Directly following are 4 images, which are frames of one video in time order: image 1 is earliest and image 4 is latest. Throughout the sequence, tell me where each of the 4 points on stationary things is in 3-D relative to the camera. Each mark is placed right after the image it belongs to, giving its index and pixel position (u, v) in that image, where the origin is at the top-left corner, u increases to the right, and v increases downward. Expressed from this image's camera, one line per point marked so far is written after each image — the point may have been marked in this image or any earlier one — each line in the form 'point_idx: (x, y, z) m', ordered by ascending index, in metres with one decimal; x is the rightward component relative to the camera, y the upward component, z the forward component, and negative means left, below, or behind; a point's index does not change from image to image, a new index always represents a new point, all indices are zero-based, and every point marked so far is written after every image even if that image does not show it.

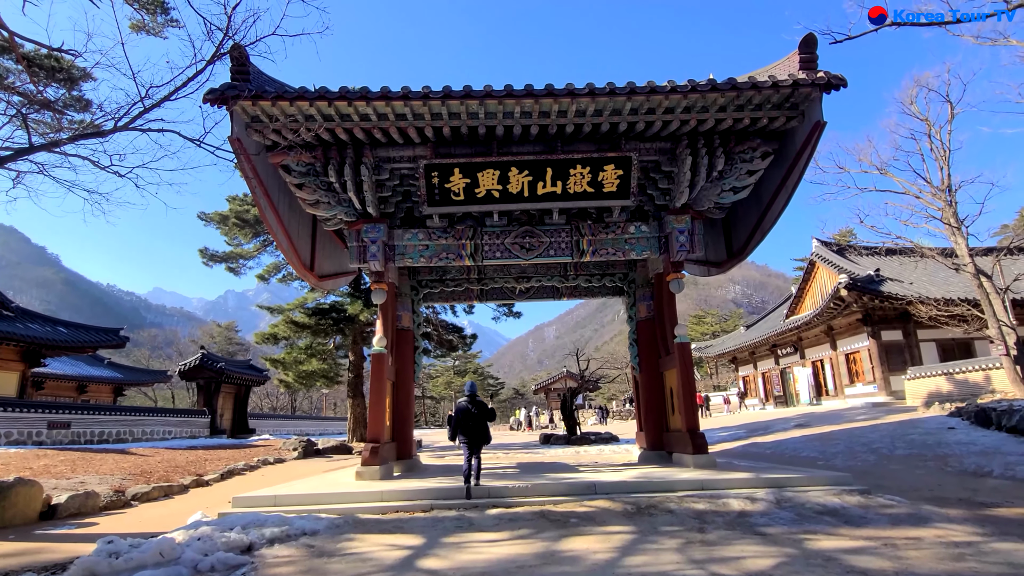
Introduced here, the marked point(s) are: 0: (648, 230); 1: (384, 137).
0: (+1.8, +0.8, +7.8) m
1: (-1.6, +1.9, +7.0) m
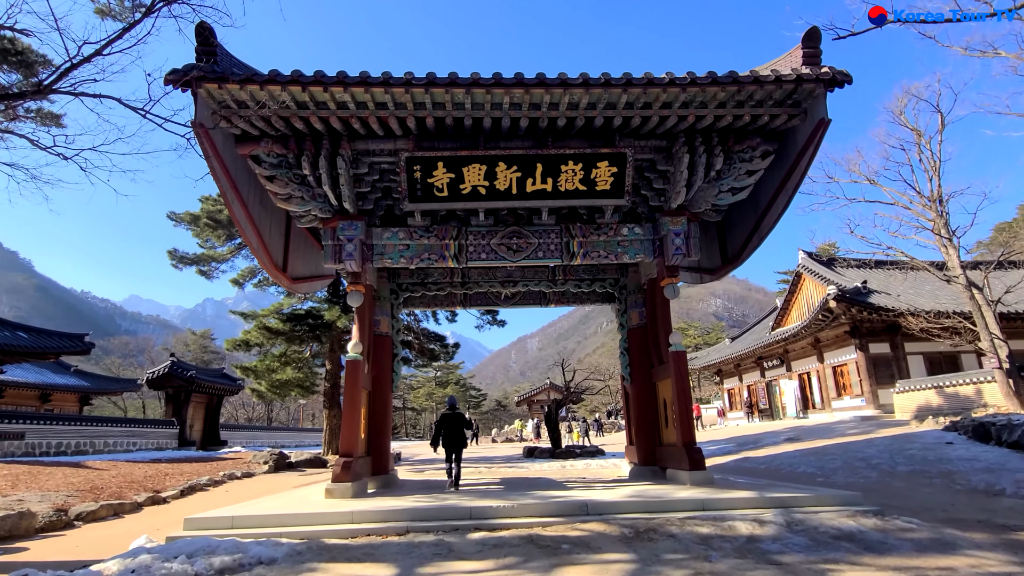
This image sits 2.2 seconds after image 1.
0: (+1.7, +0.7, +7.4) m
1: (-1.7, +1.8, +6.6) m
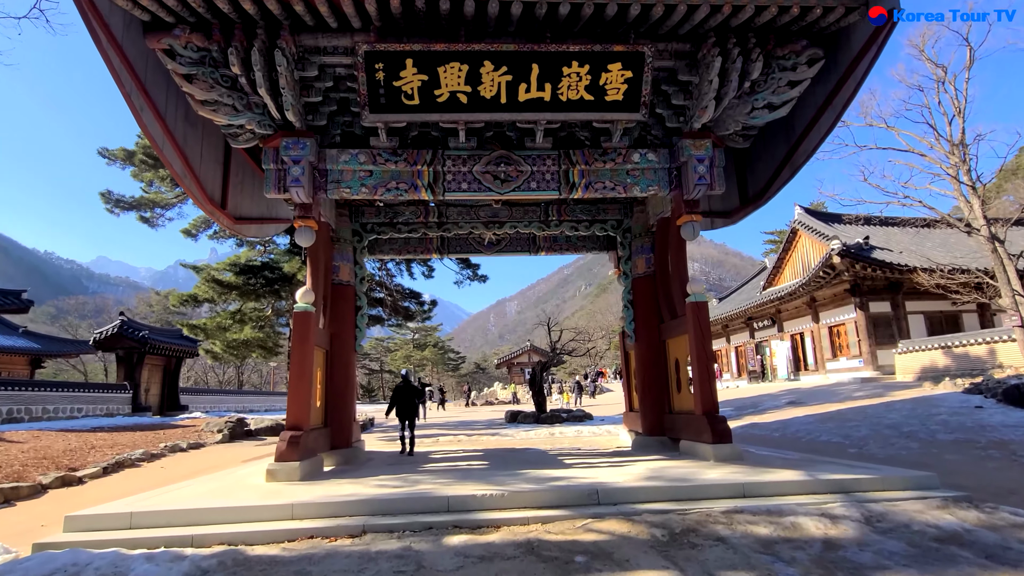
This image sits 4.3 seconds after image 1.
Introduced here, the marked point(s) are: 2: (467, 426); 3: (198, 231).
0: (+1.5, +1.4, +6.1) m
1: (-1.8, +2.4, +5.1) m
2: (-1.2, -3.6, +15.1) m
3: (-8.2, +1.5, +15.0) m
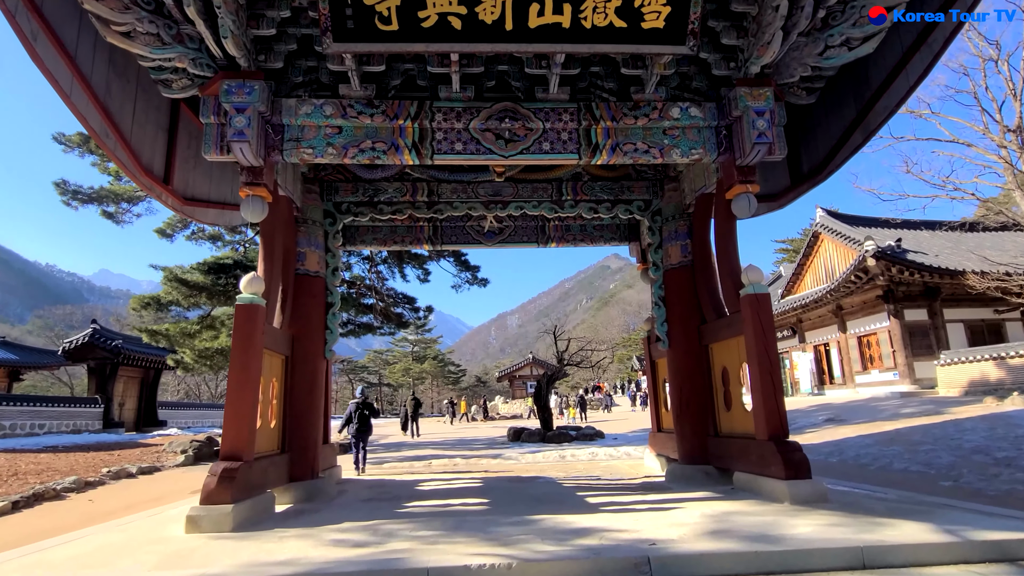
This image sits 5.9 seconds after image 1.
0: (+1.6, +1.5, +4.8) m
1: (-1.8, +2.6, +3.9) m
2: (-1.1, -3.8, +13.8) m
3: (-8.1, +1.4, +13.7) m
